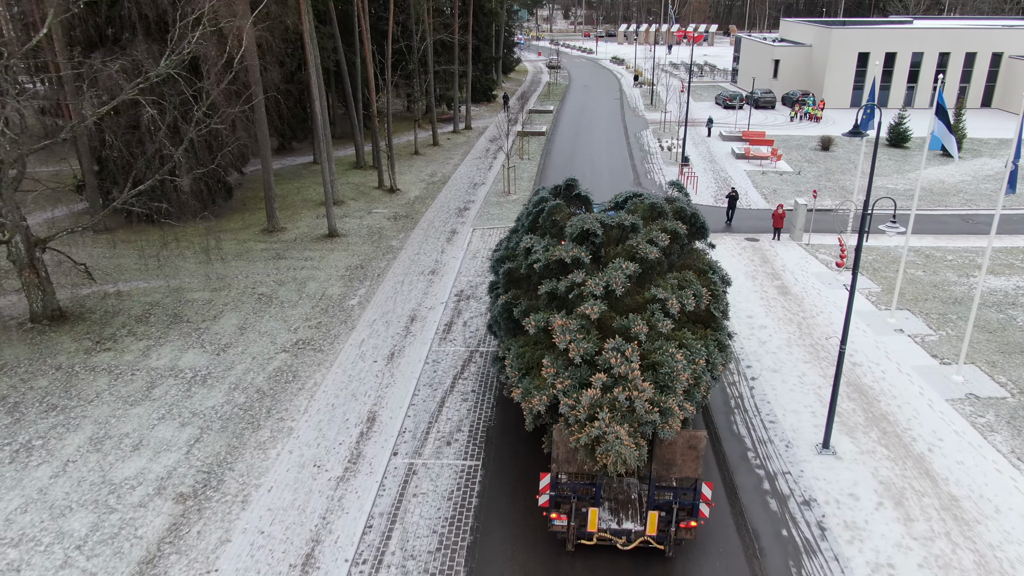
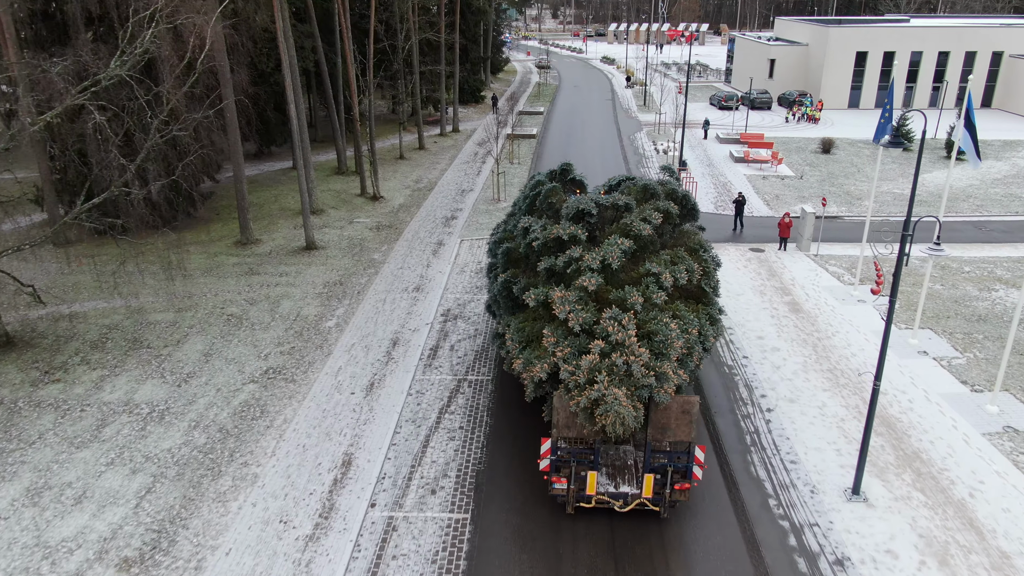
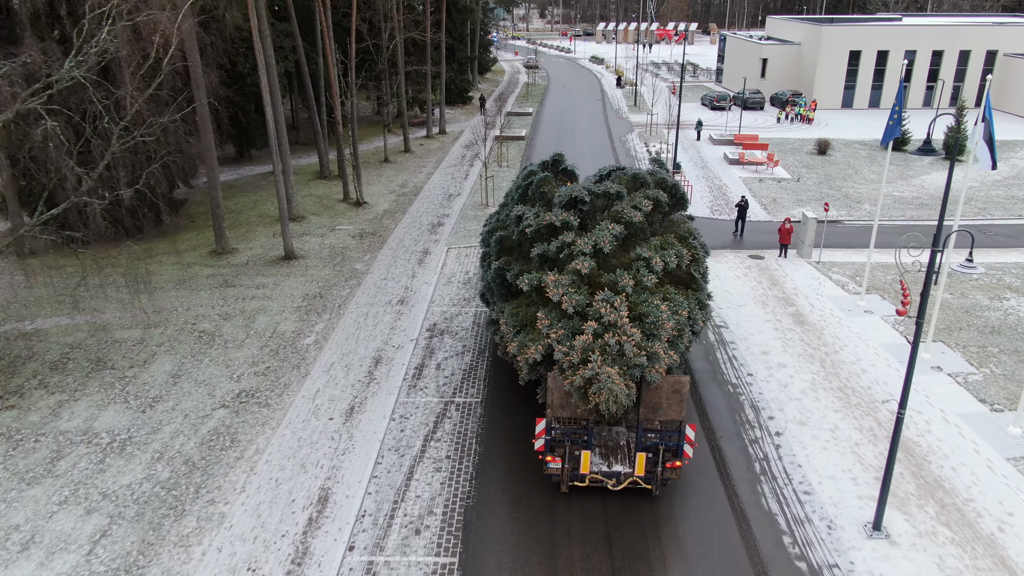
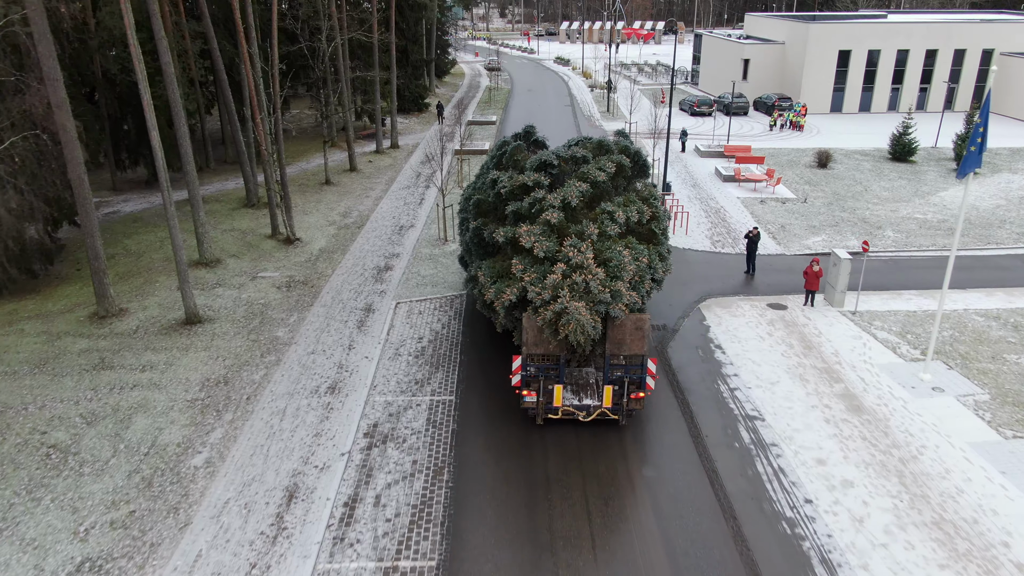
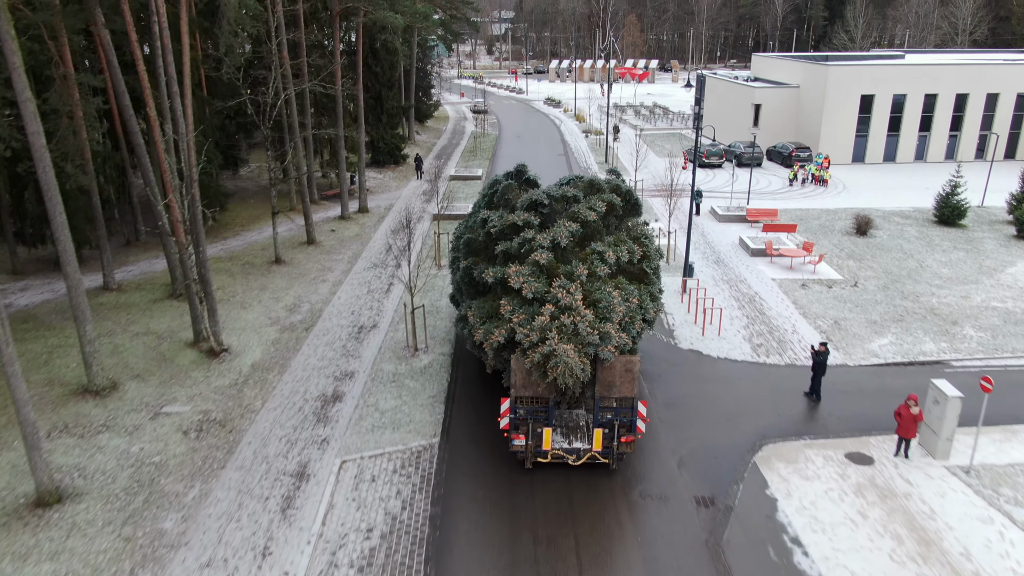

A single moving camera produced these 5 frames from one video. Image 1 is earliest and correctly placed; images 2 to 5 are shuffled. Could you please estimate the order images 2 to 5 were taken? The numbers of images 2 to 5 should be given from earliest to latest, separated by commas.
2, 3, 4, 5
